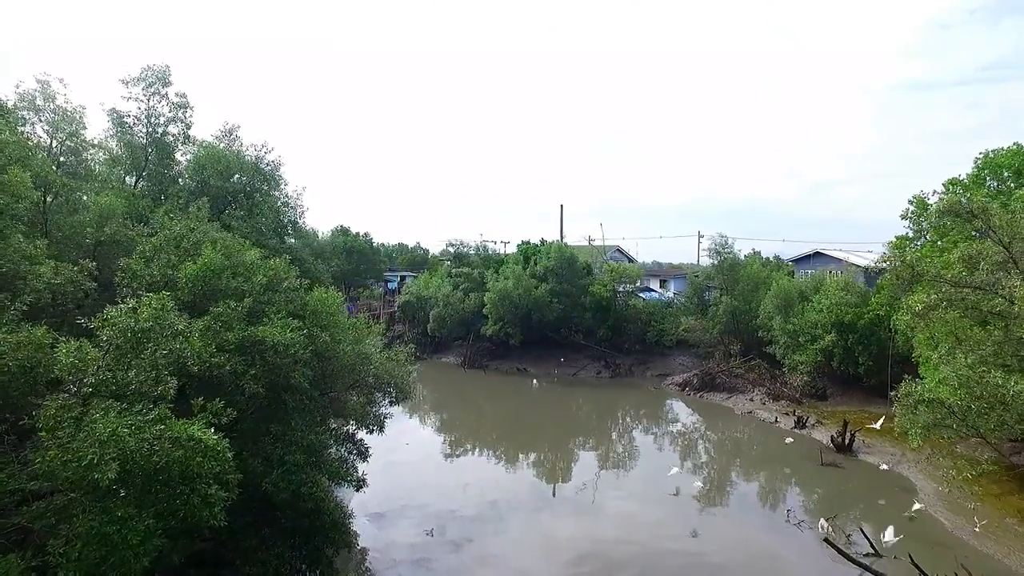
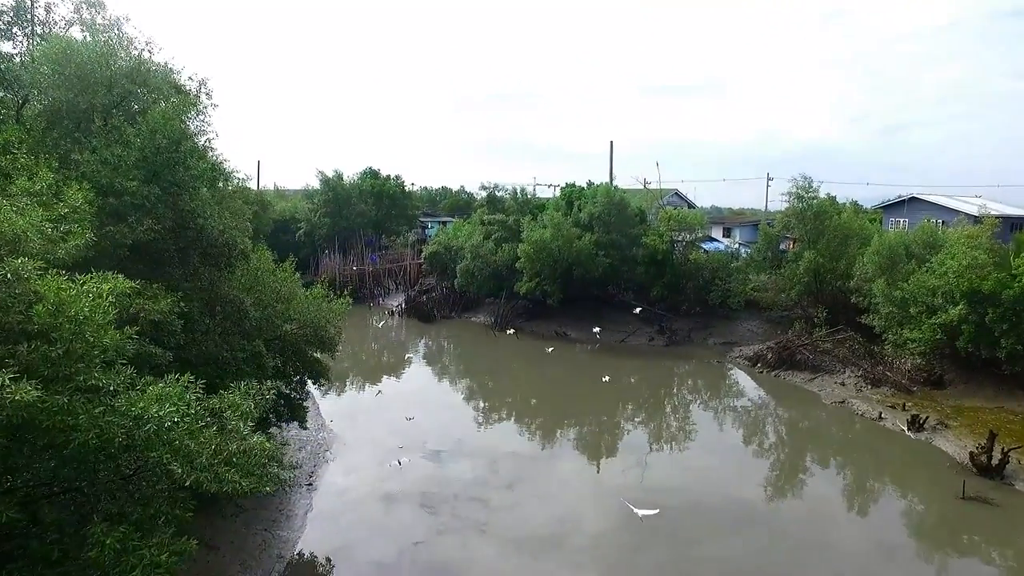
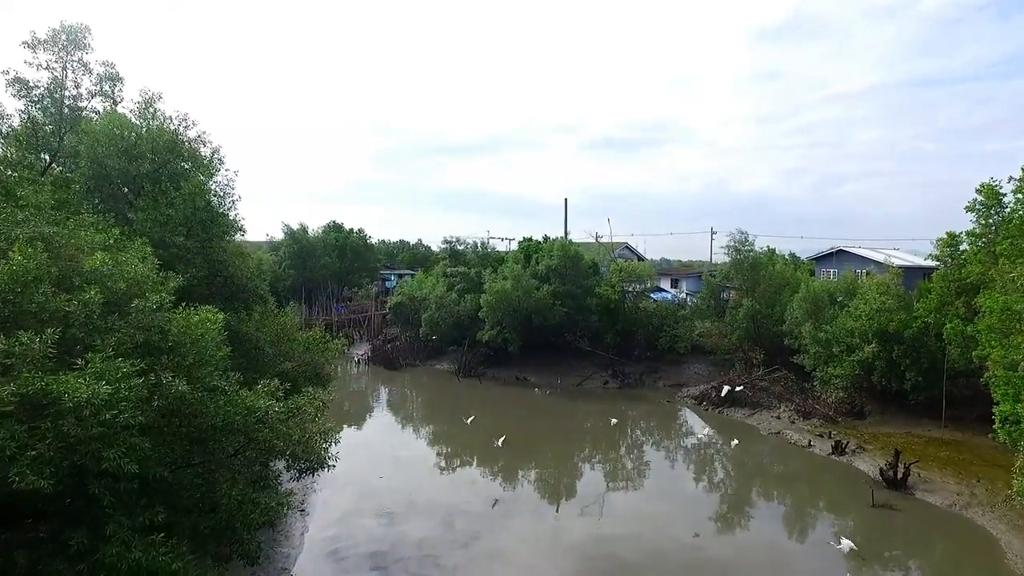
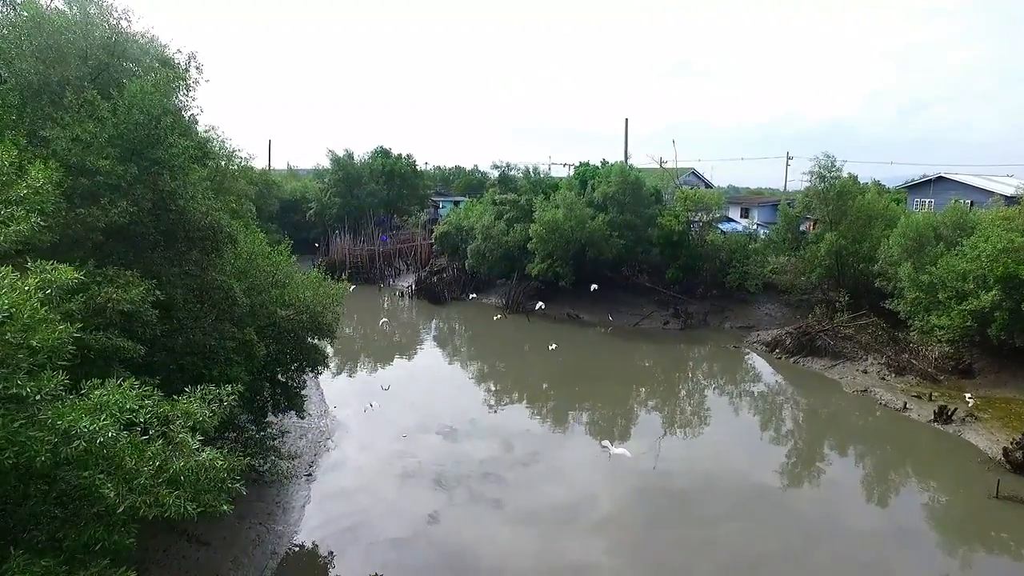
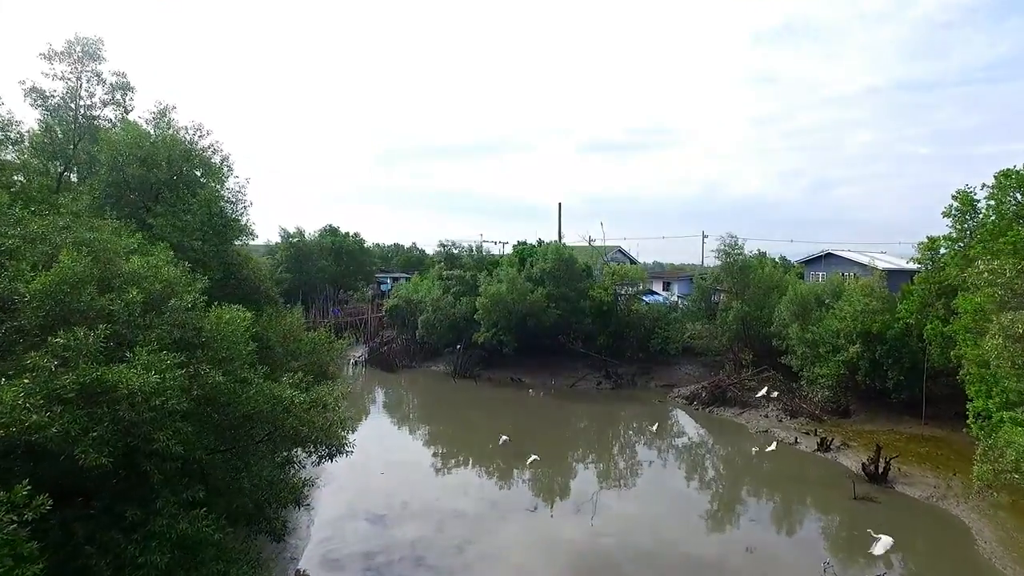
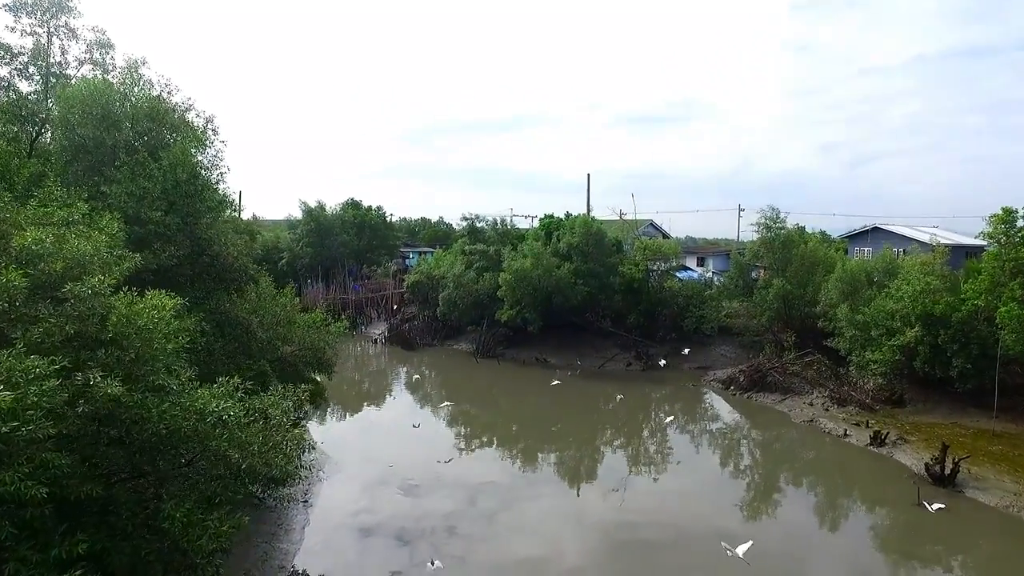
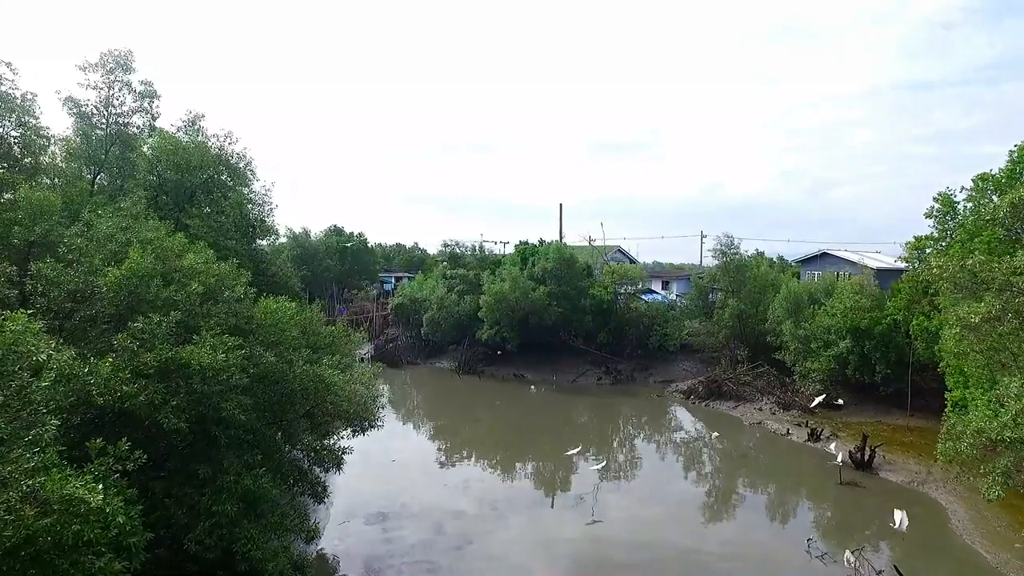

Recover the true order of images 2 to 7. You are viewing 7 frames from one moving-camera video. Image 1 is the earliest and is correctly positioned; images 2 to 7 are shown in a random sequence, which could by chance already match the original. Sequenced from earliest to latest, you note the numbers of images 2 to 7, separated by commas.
7, 5, 3, 6, 2, 4
